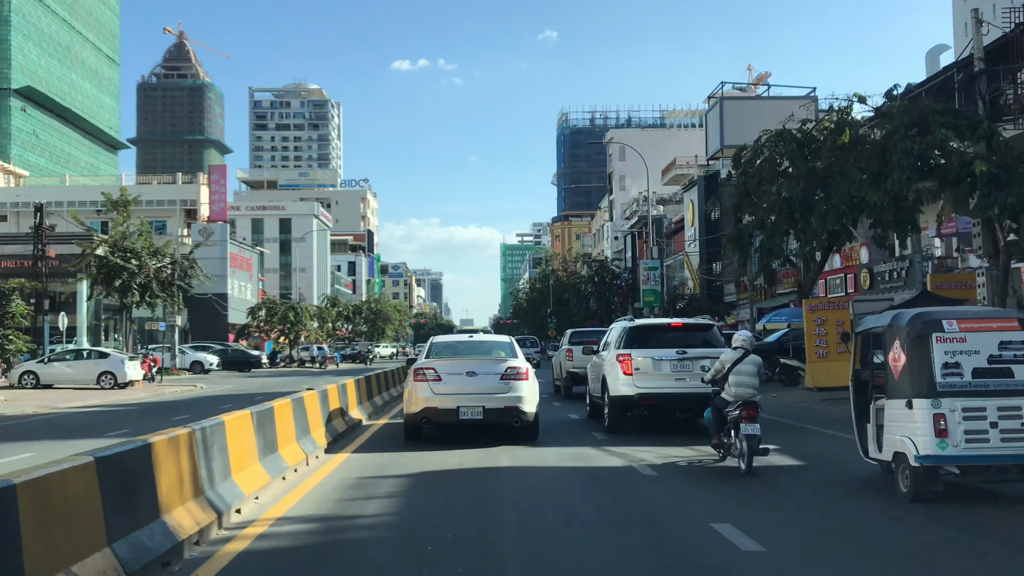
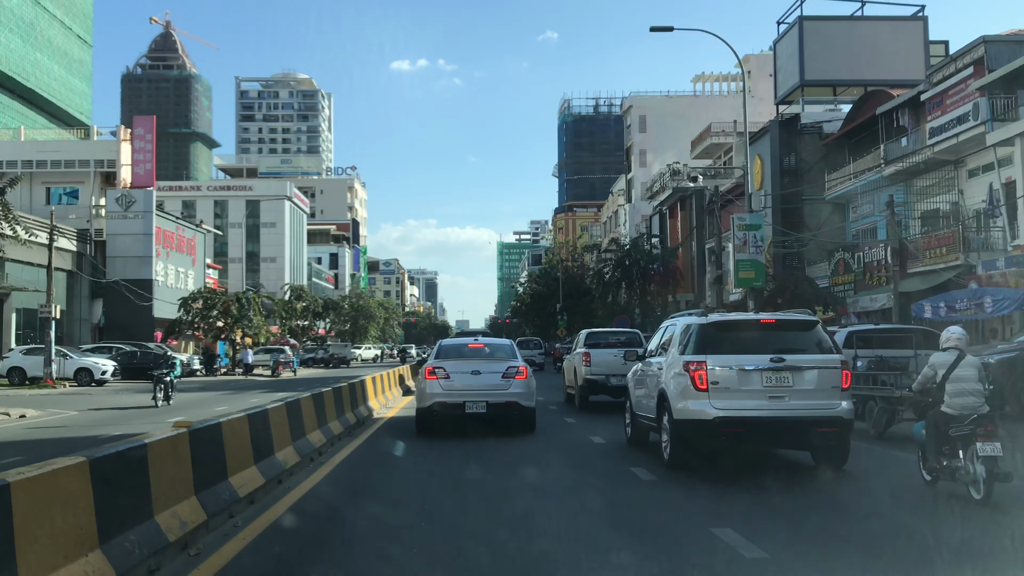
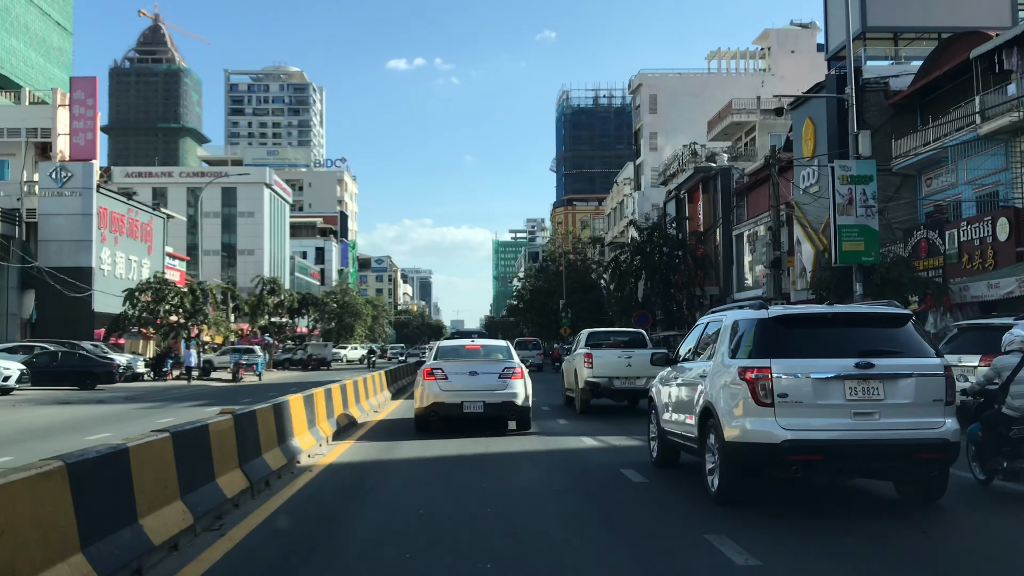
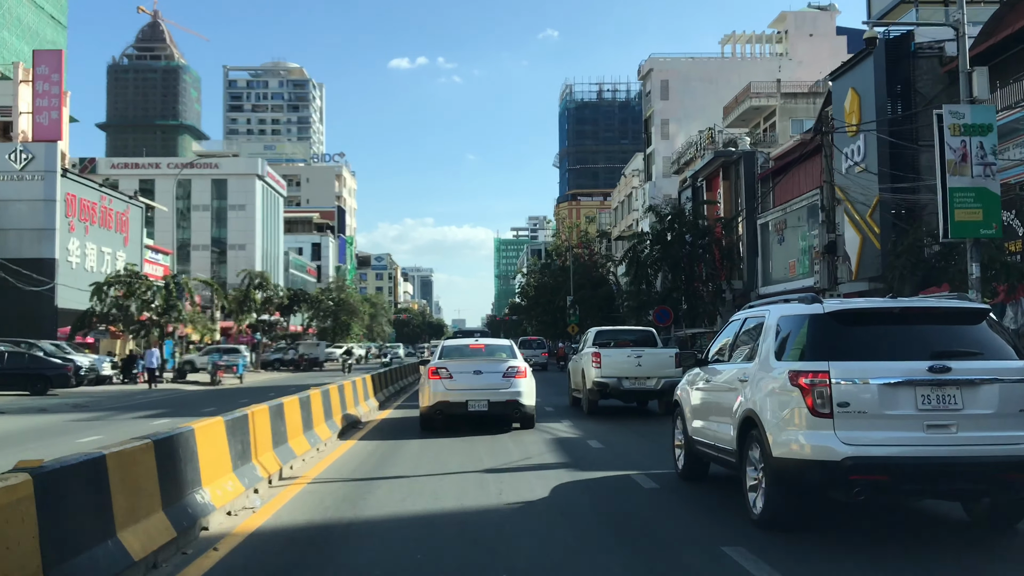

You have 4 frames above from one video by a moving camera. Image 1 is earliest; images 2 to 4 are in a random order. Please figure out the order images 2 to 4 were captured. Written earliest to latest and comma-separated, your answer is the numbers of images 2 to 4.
2, 3, 4
